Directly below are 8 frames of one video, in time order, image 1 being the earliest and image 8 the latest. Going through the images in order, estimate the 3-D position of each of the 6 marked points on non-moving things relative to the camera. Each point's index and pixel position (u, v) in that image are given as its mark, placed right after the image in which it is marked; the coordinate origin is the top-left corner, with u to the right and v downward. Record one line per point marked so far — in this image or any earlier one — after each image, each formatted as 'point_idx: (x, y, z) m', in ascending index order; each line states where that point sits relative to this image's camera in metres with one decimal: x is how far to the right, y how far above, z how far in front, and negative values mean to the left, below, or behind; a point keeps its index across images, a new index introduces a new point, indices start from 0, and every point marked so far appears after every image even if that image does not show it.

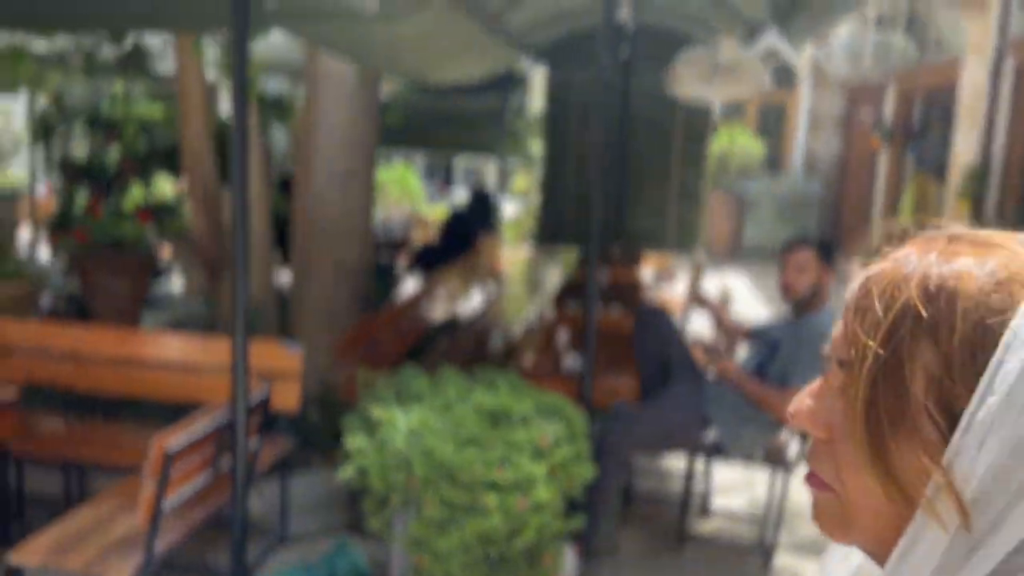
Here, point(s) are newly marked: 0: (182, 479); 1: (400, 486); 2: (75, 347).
0: (-1.0, -0.6, +2.5) m
1: (-0.3, -0.6, +2.5) m
2: (-1.9, -0.3, +3.7) m
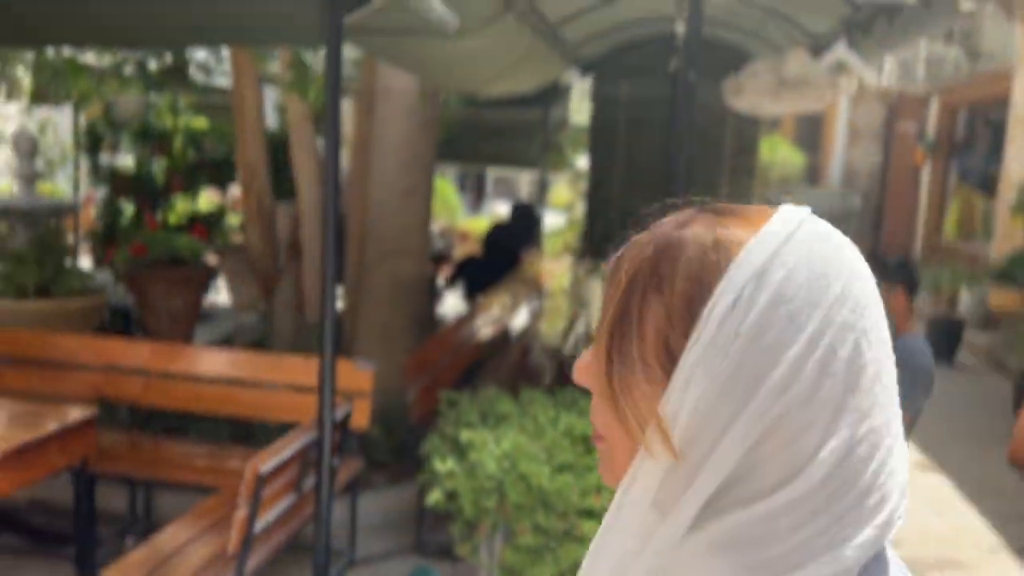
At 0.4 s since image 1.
0: (-0.7, -0.6, +2.5) m
1: (-0.1, -0.6, +2.4) m
2: (-1.6, -0.3, +3.6) m
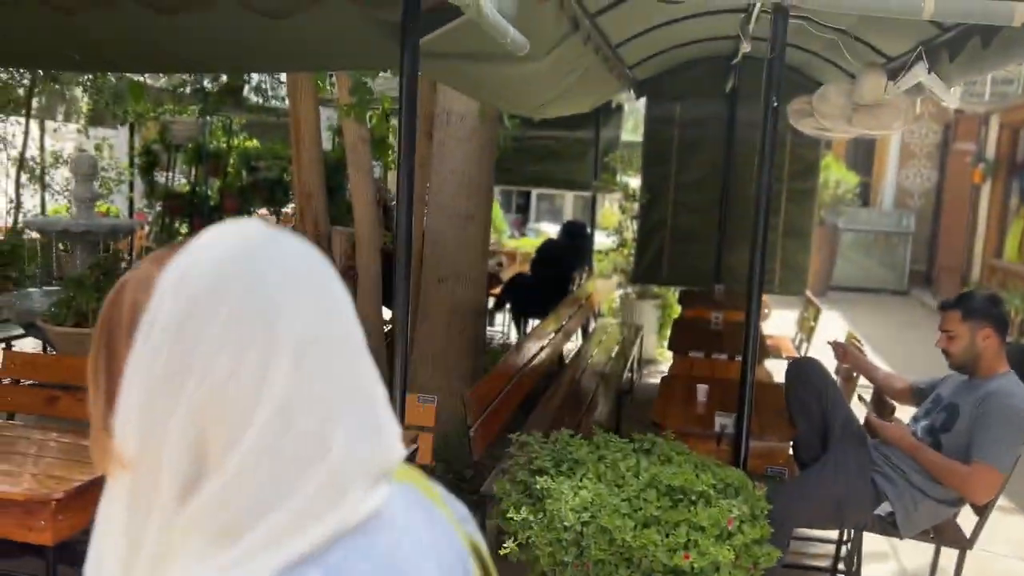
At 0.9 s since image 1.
0: (-0.5, -0.7, +2.4) m
1: (+0.2, -0.8, +2.3) m
2: (-1.3, -0.4, +3.6) m
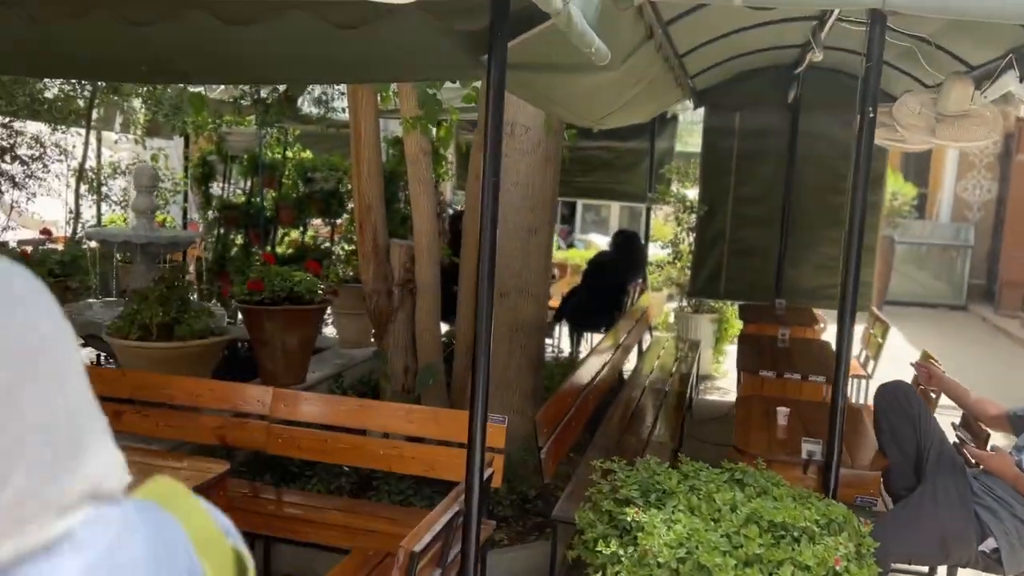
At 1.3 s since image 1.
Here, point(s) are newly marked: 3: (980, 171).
0: (-0.2, -0.8, +2.3) m
1: (+0.4, -0.8, +2.2) m
2: (-1.0, -0.5, +3.5) m
3: (+7.1, +1.8, +12.9) m
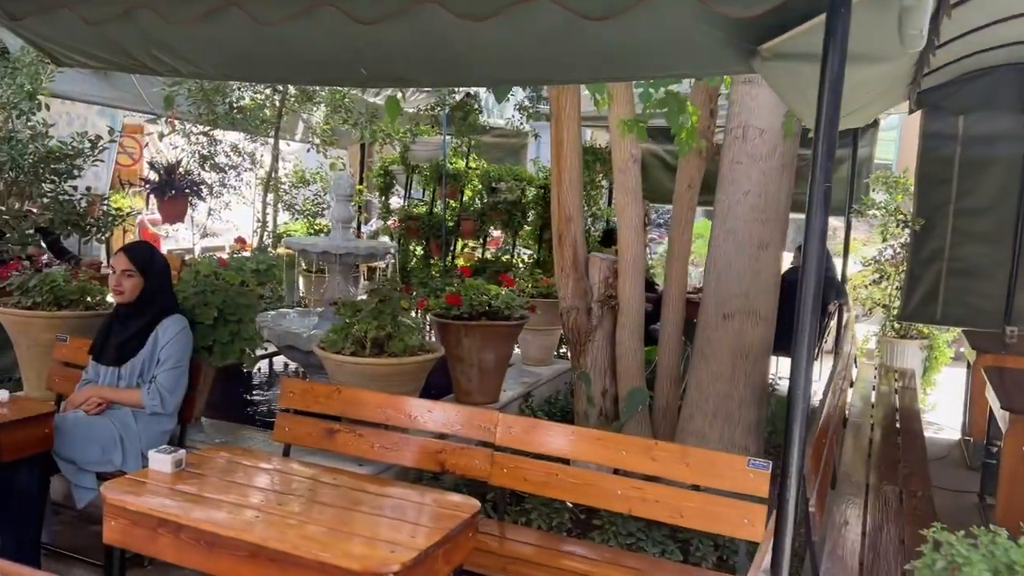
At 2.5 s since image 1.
0: (+0.5, -0.8, +1.9) m
1: (+1.1, -0.9, +1.7) m
2: (-0.1, -0.6, +3.2) m
3: (+9.3, +1.4, +11.3) m
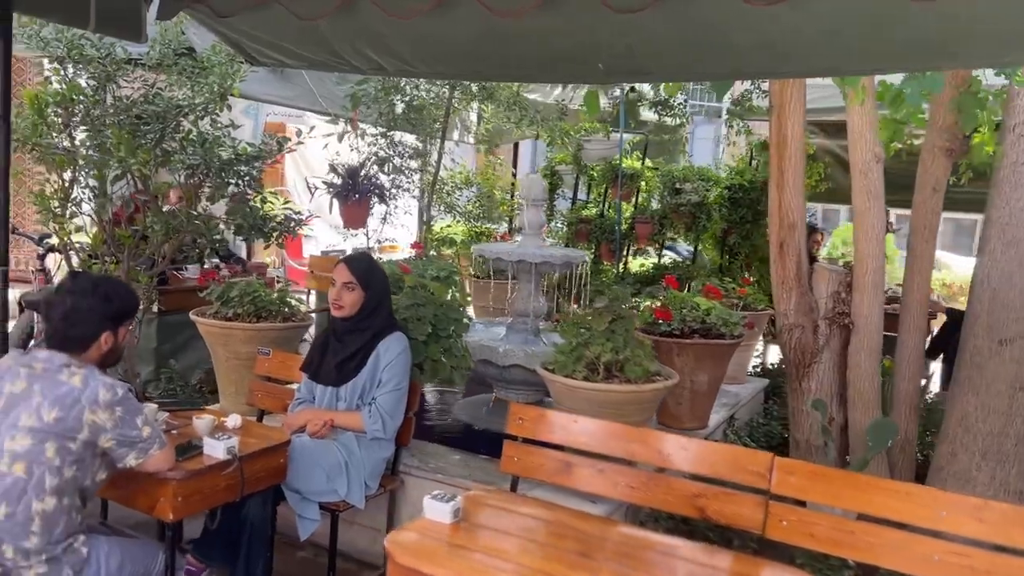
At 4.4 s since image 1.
0: (+1.2, -0.9, +1.4) m
1: (+1.8, -1.0, +1.2) m
2: (+0.8, -0.6, +2.8) m
3: (+11.1, +1.3, +9.9) m
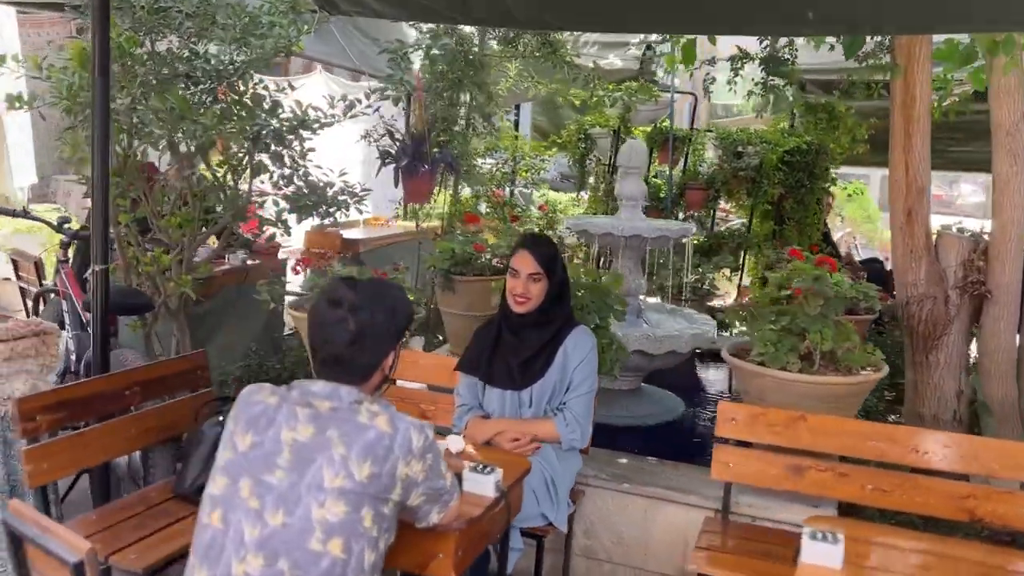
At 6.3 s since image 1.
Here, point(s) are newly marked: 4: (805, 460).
0: (+2.2, -0.9, +1.3) m
1: (+2.8, -0.9, +1.1) m
2: (+1.6, -0.6, +2.6) m
3: (+10.7, +1.9, +10.8) m
4: (+1.0, -0.6, +2.8) m
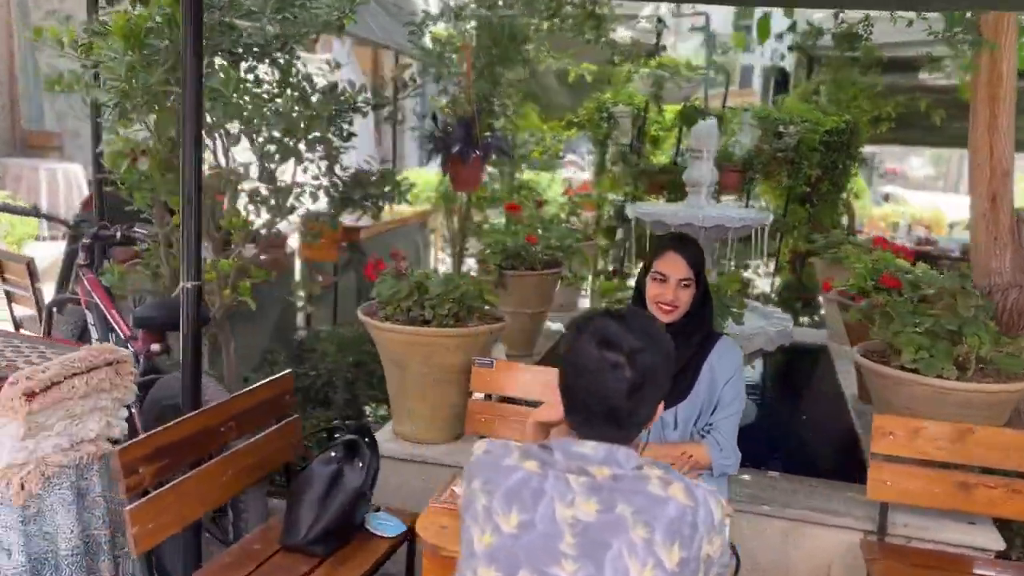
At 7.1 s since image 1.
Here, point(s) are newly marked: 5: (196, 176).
0: (+2.8, -0.9, +1.2) m
1: (+3.4, -1.0, +1.0) m
2: (+2.0, -0.6, +2.4) m
3: (+10.4, +2.4, +11.3) m
4: (+1.4, -0.6, +2.6) m
5: (-0.8, +0.3, +2.2) m
